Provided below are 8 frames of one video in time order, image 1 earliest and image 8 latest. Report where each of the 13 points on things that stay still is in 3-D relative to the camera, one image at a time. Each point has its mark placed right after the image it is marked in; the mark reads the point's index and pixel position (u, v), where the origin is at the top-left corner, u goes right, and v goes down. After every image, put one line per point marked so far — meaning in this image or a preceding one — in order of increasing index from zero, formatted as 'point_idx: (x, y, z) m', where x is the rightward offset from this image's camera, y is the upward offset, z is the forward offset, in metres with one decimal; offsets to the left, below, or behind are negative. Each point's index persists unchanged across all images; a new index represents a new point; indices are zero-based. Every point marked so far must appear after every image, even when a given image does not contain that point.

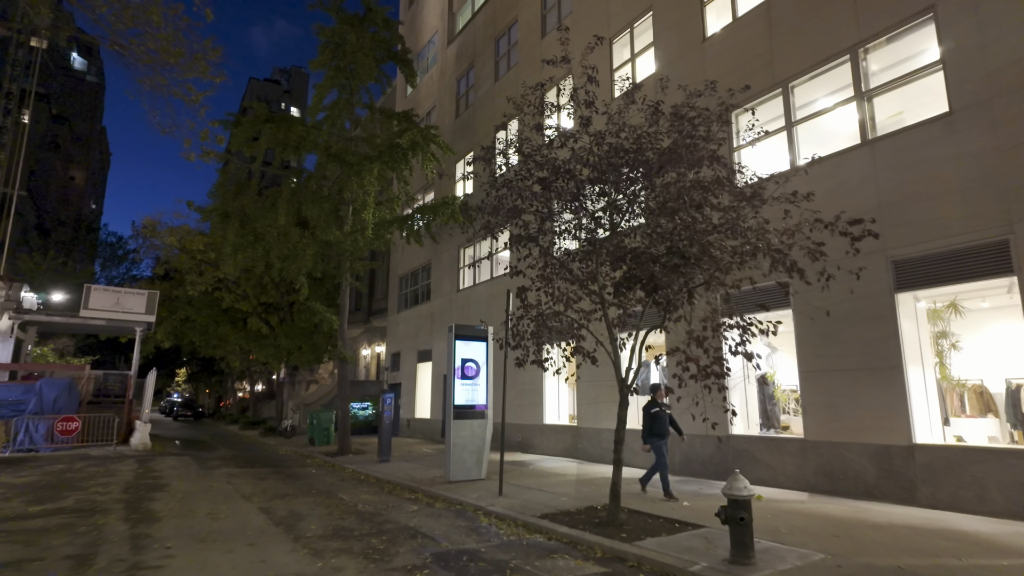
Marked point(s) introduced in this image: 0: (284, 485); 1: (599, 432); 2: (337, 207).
0: (-4.7, -4.1, +12.2) m
1: (+2.2, -3.7, +14.9) m
2: (-5.8, +2.7, +19.9) m
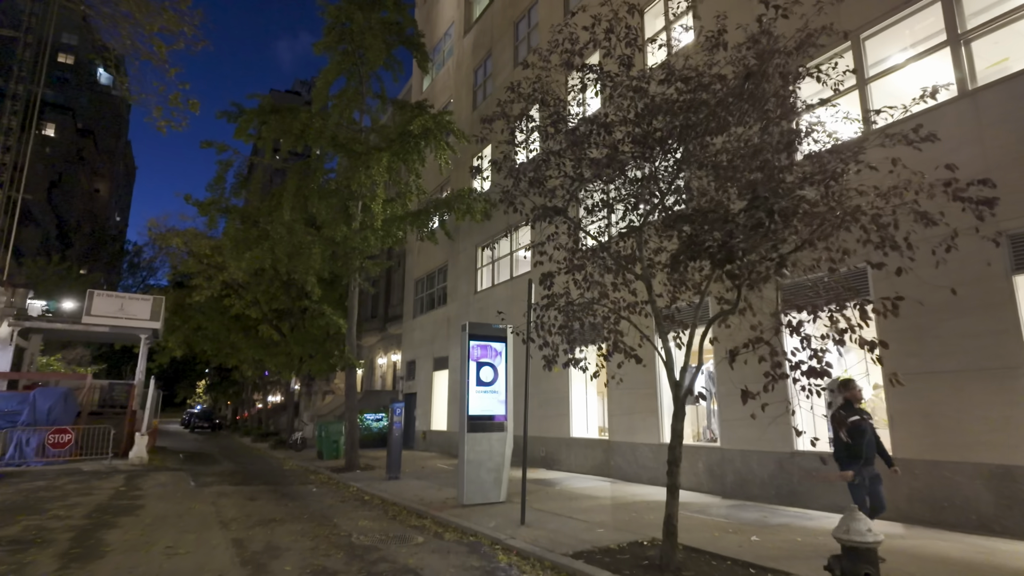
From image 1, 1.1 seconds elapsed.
0: (-4.3, -4.0, +10.6) m
1: (+2.7, -3.5, +13.1) m
2: (-5.2, +2.6, +18.5) m
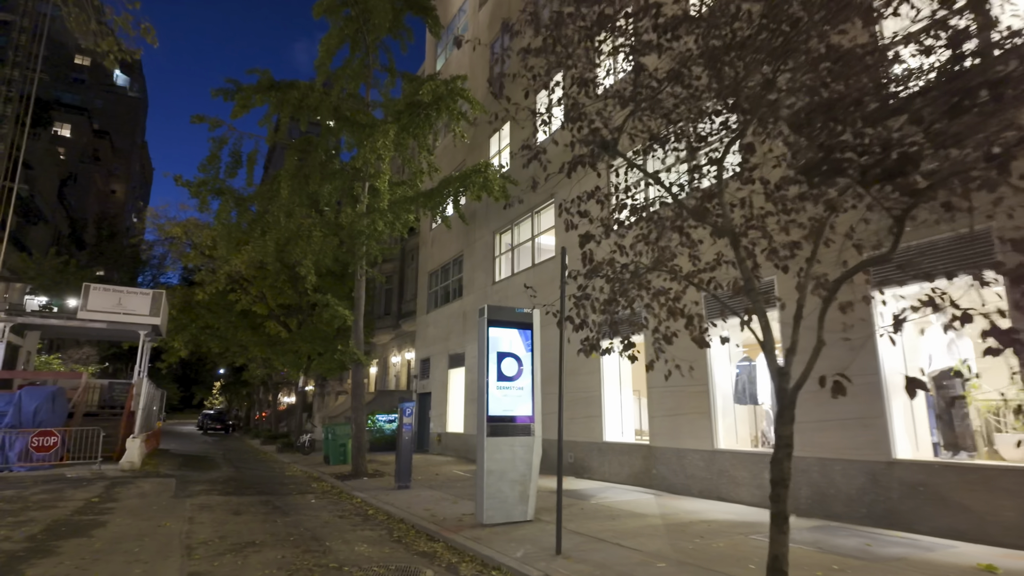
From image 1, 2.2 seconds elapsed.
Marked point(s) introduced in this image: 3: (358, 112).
0: (-3.8, -3.6, +9.0) m
1: (+3.2, -3.2, +11.3) m
2: (-4.6, +3.0, +16.9) m
3: (-4.1, +4.7, +15.9) m
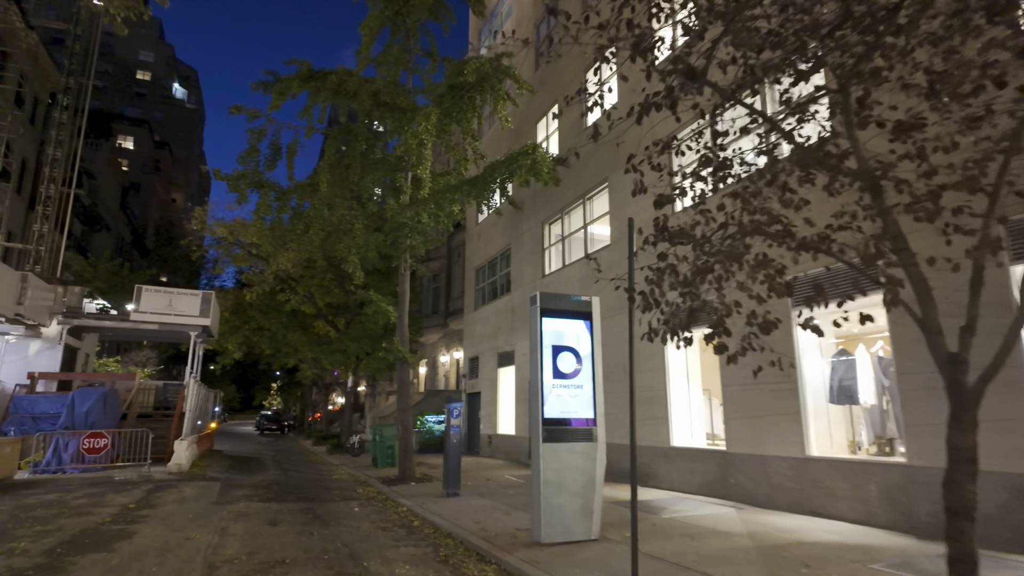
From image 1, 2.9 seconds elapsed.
0: (-3.0, -3.5, +8.2) m
1: (+4.2, -2.9, +9.9) m
2: (-3.2, +3.1, +16.1) m
3: (-2.9, +4.9, +15.1) m
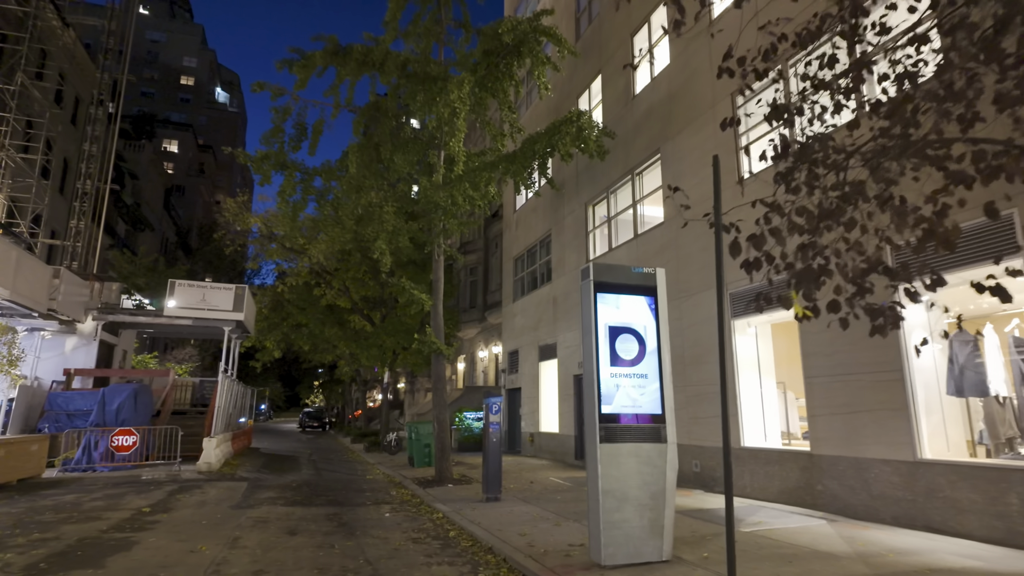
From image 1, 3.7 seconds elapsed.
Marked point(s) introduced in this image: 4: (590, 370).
0: (-2.4, -3.2, +7.1) m
1: (+4.9, -2.5, +8.3) m
2: (-2.2, +3.4, +15.0) m
3: (-2.0, +5.2, +13.9) m
4: (+0.9, -0.9, +6.5) m
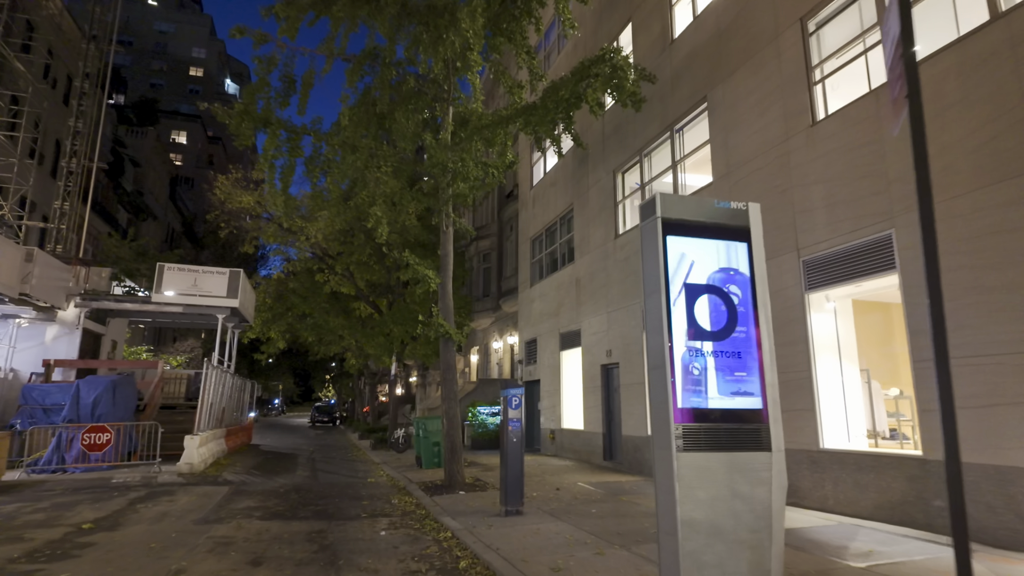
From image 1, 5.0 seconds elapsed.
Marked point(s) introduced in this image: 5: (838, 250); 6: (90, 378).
0: (-2.1, -2.7, +5.2) m
1: (+5.2, -2.0, +6.2) m
2: (-1.8, +4.0, +13.0) m
3: (-1.6, +5.7, +11.9) m
4: (+1.1, -0.4, +4.5) m
5: (+4.7, +0.5, +8.6) m
6: (-11.2, -2.4, +15.6) m
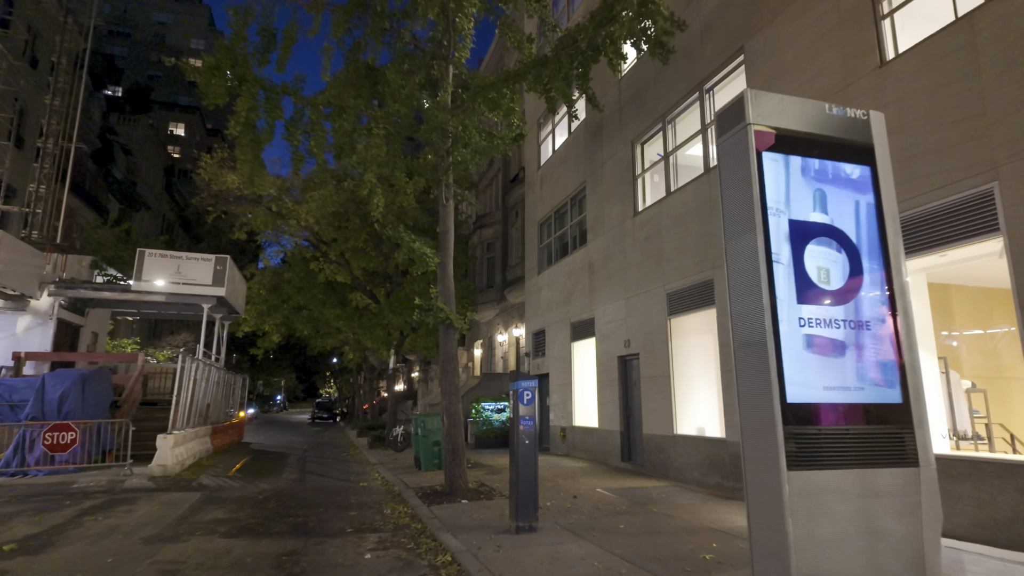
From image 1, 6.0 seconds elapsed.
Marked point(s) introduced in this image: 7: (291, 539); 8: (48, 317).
0: (-2.0, -2.4, +3.7) m
1: (+5.3, -1.6, +4.8) m
2: (-1.6, +4.3, +11.5) m
3: (-1.4, +6.1, +10.5) m
4: (+1.2, -0.1, +3.0) m
5: (+4.9, +0.9, +7.1) m
6: (-11.0, -2.0, +14.3) m
7: (-2.8, -3.1, +7.4) m
8: (-14.3, -0.9, +18.3) m
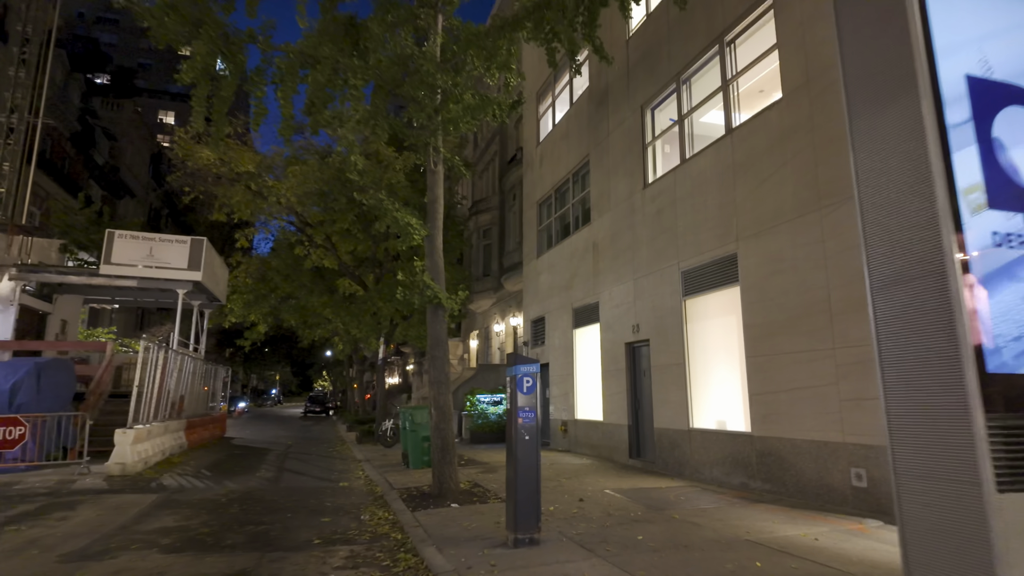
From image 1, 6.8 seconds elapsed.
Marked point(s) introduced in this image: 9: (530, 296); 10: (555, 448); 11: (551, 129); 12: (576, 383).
0: (-2.0, -2.1, +2.5) m
1: (+5.3, -1.3, +3.6) m
2: (-1.6, +4.7, +10.2) m
3: (-1.5, +6.5, +9.1) m
4: (+1.2, +0.2, +1.8) m
5: (+4.9, +1.3, +5.9) m
6: (-11.0, -1.6, +13.0) m
7: (-2.8, -2.8, +6.2) m
8: (-14.4, -0.4, +17.0) m
9: (+0.6, -0.2, +18.8) m
10: (+1.2, -4.3, +15.9) m
11: (+1.2, +4.8, +17.8) m
12: (+1.7, -2.4, +15.2) m
